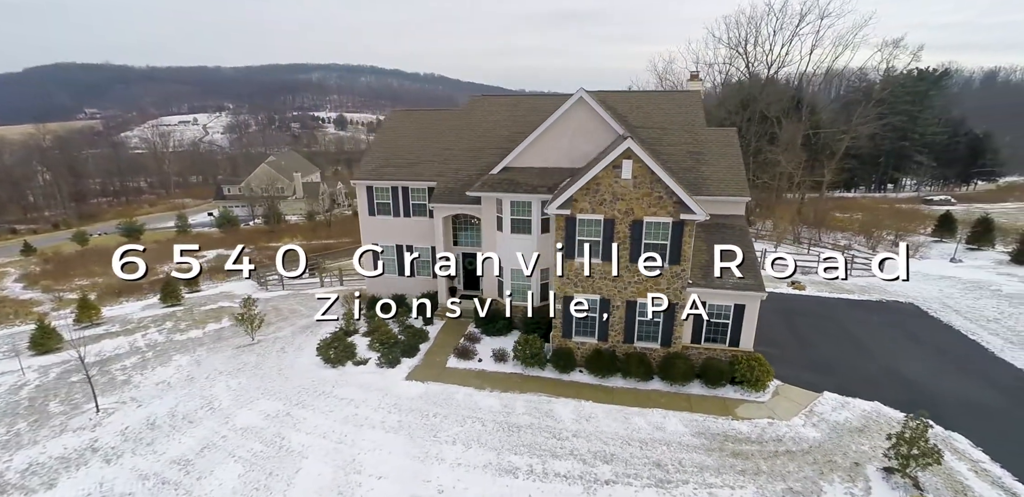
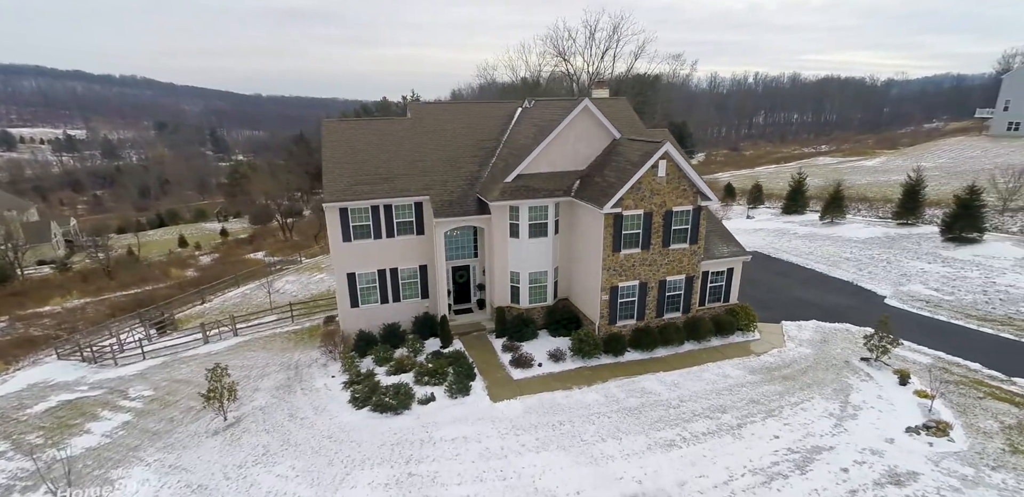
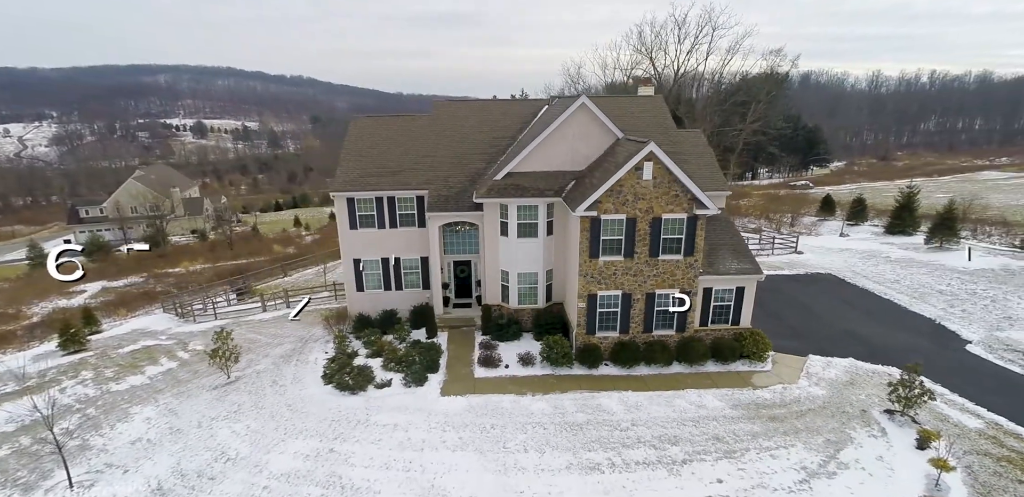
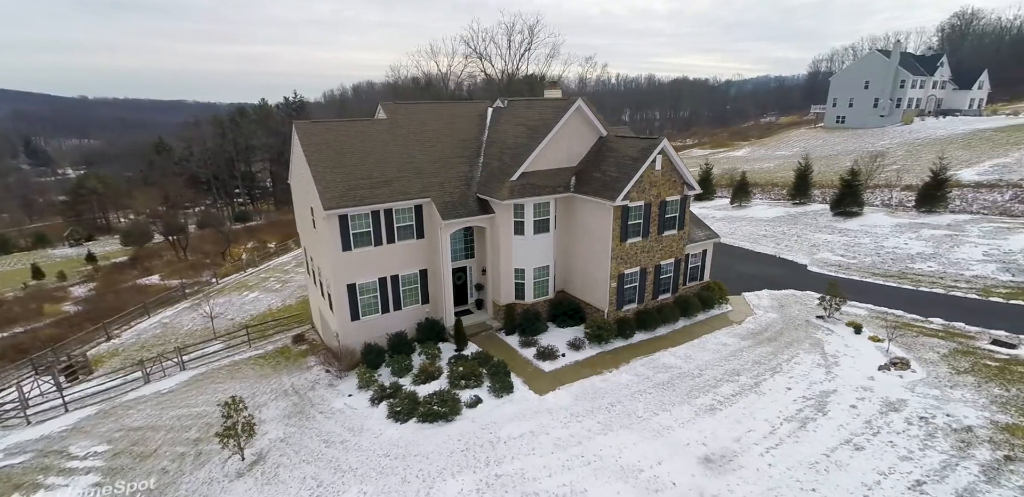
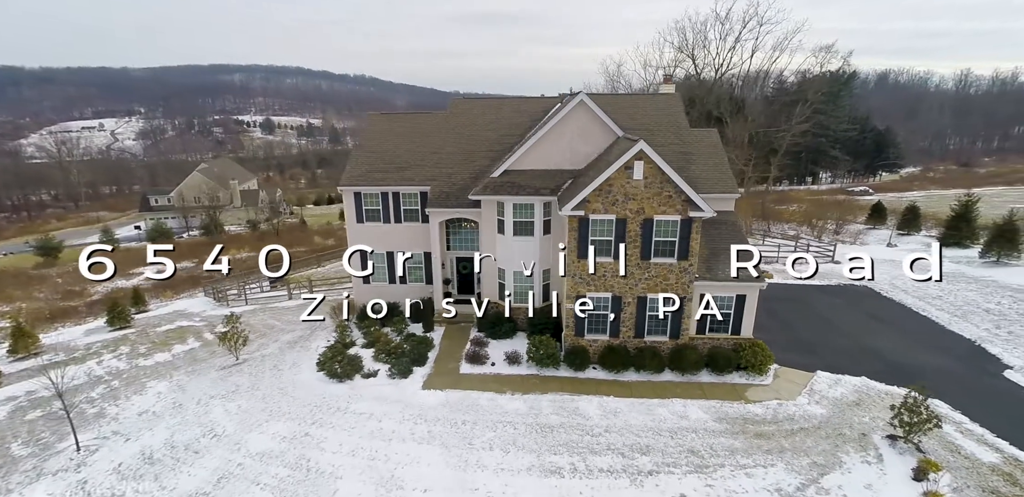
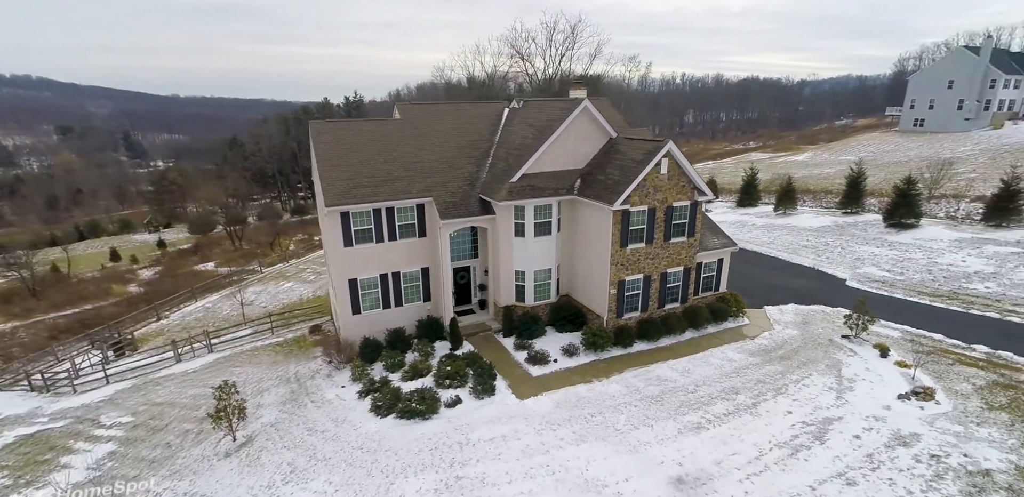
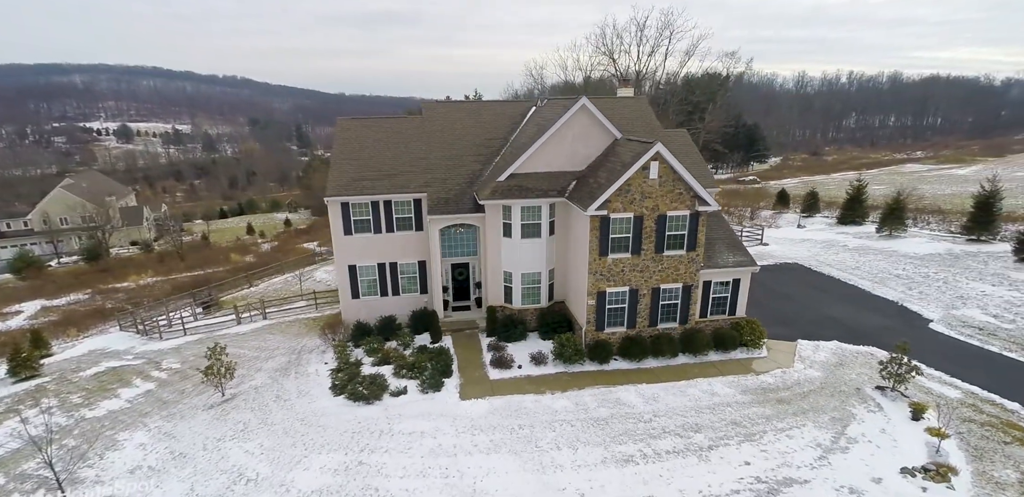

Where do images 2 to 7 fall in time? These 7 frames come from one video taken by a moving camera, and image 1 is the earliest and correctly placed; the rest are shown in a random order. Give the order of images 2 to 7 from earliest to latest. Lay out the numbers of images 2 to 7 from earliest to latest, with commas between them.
5, 3, 7, 2, 6, 4
